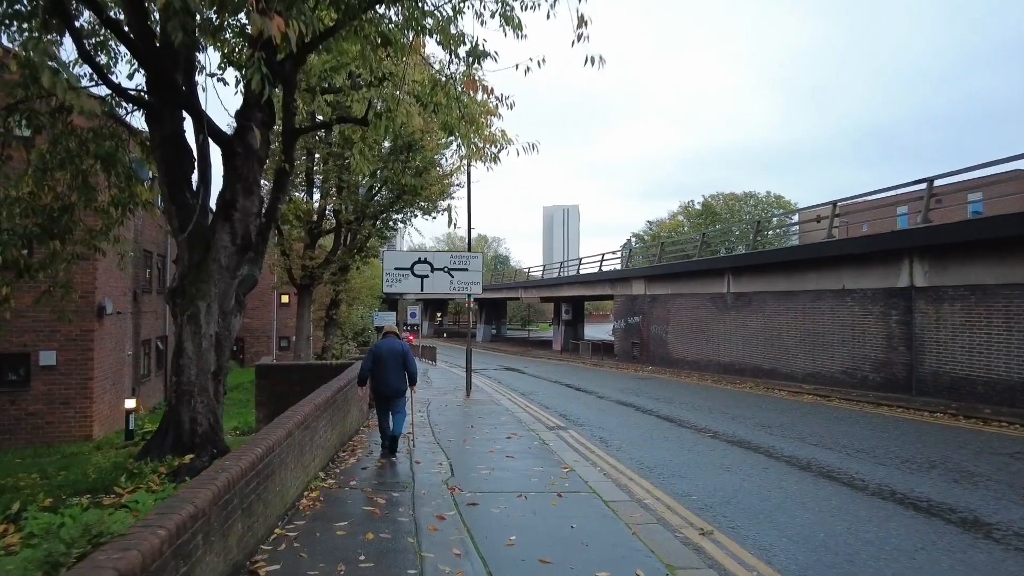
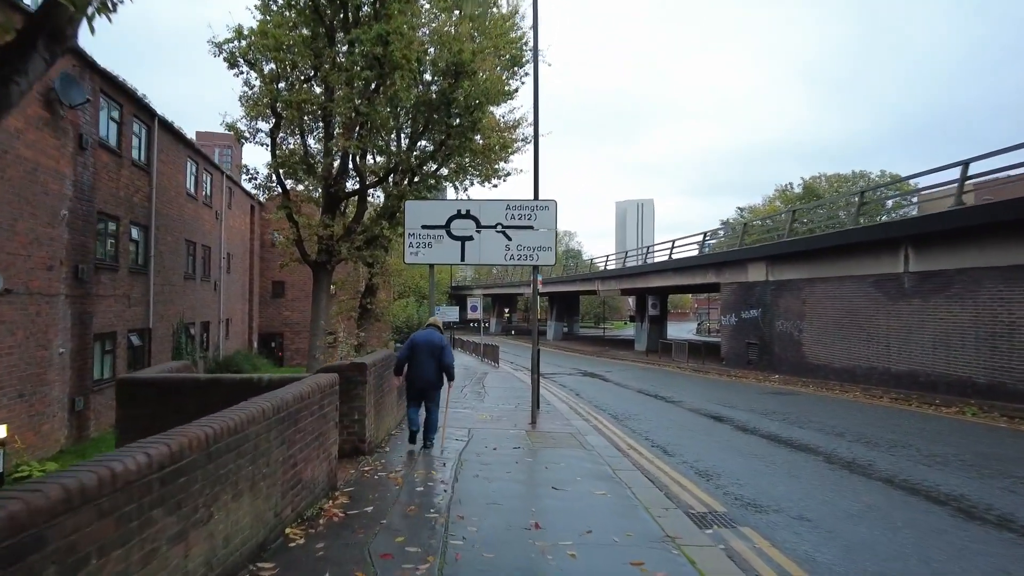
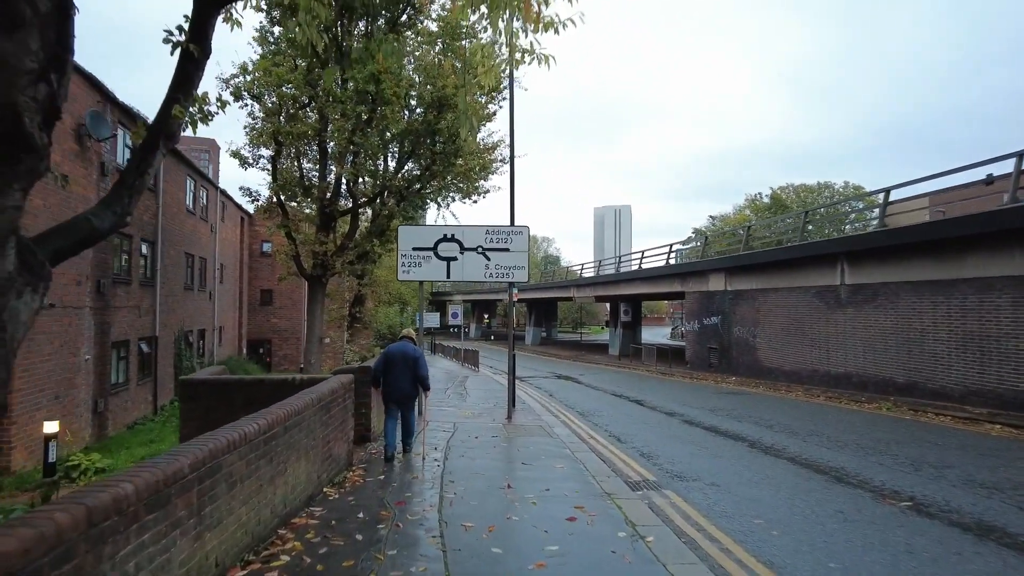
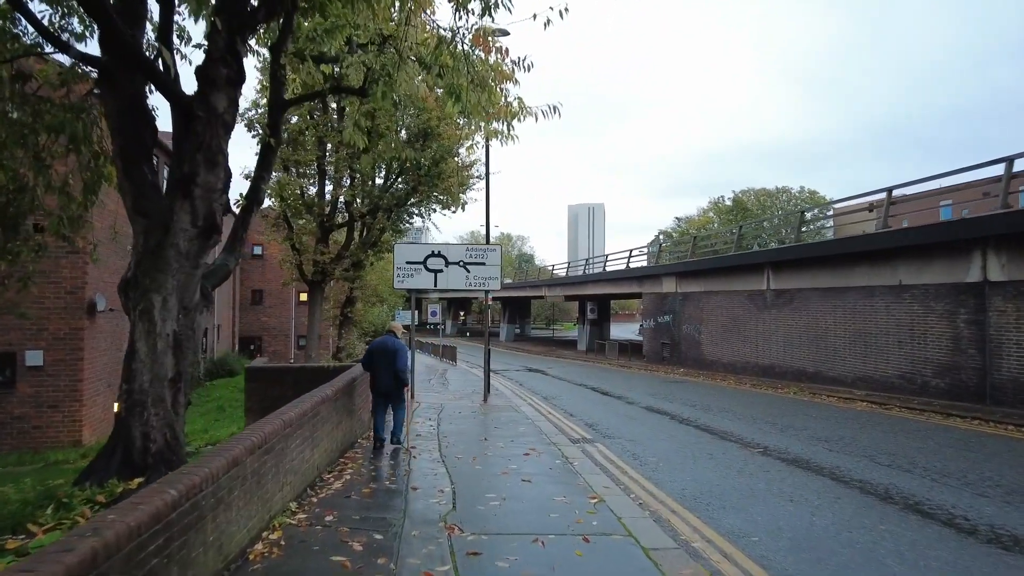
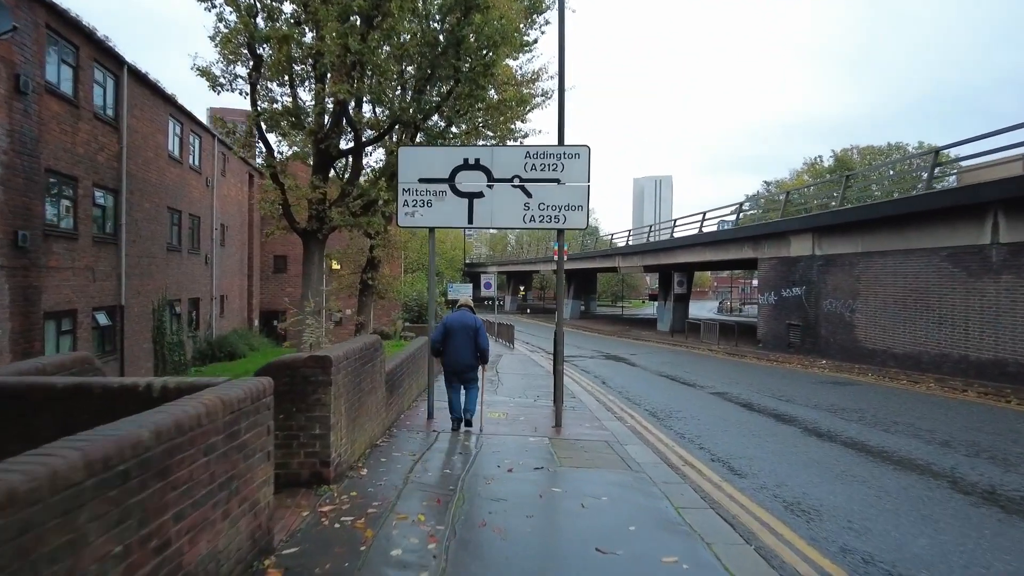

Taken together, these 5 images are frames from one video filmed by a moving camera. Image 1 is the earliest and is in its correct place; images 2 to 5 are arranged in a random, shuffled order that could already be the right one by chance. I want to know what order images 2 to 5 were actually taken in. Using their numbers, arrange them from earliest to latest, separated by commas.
4, 3, 2, 5
